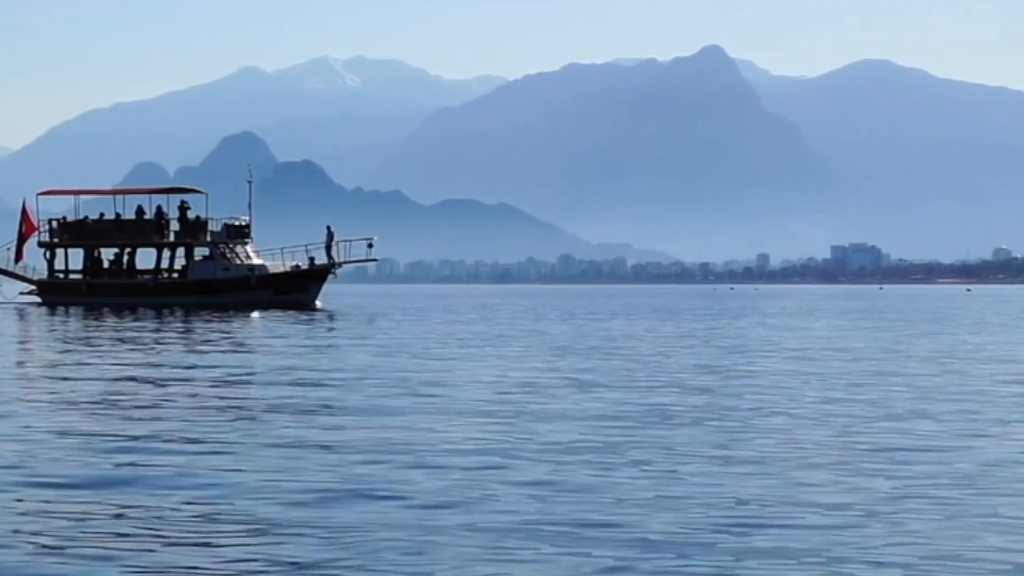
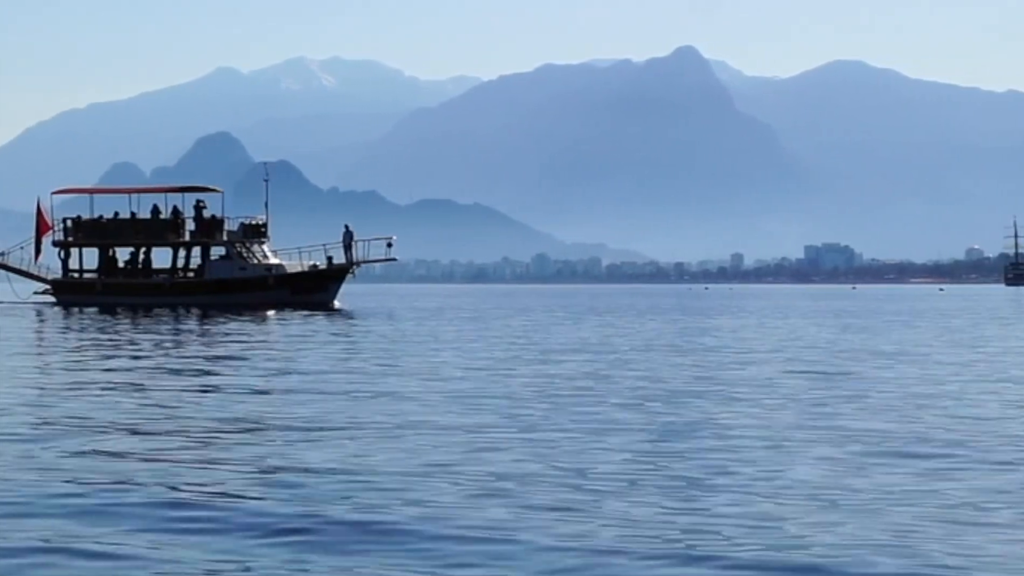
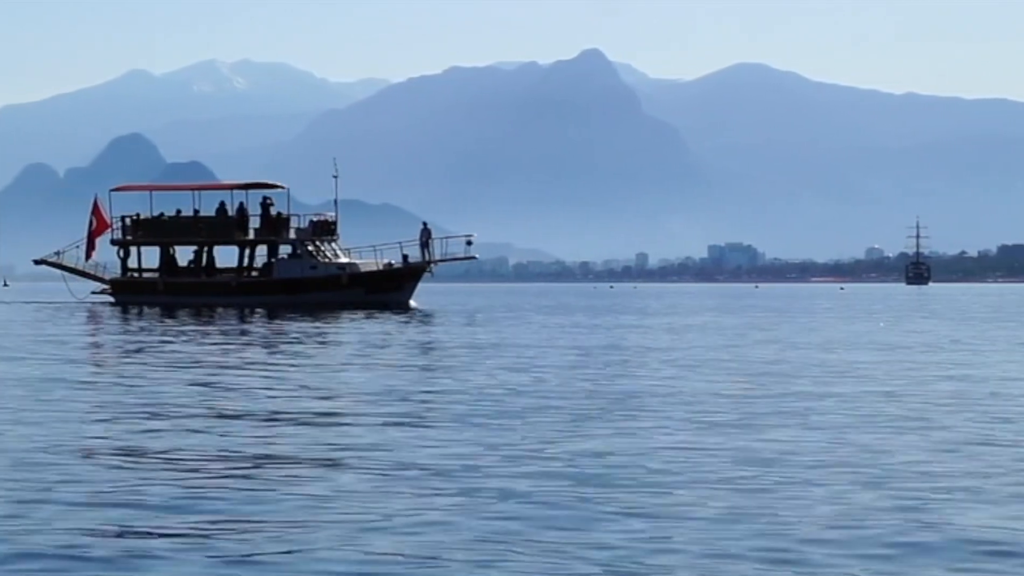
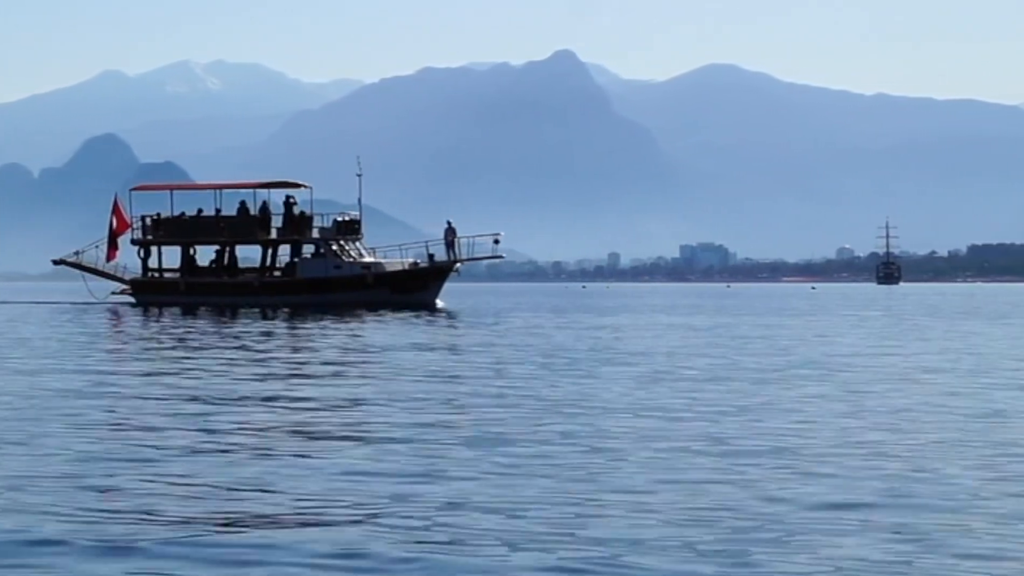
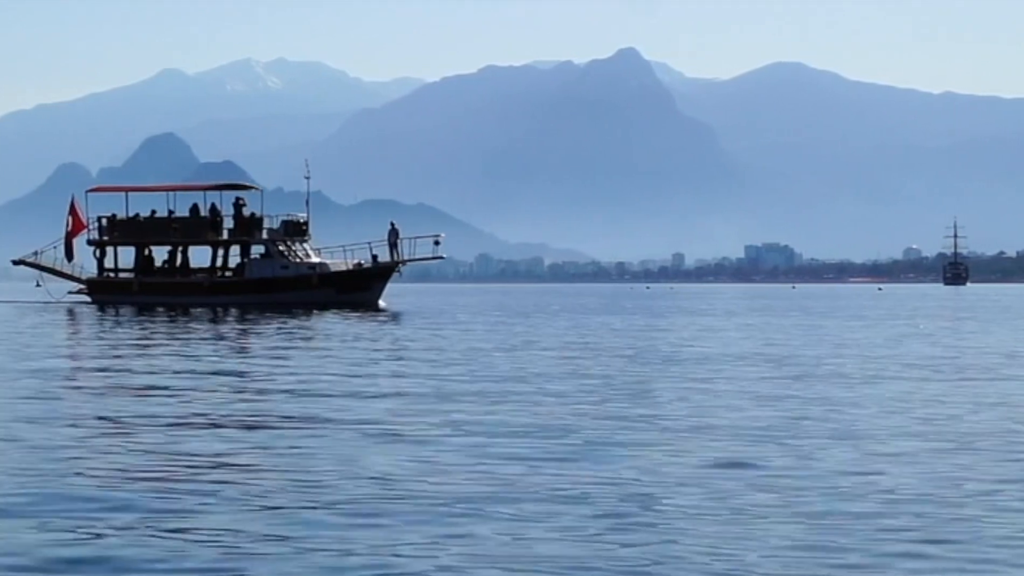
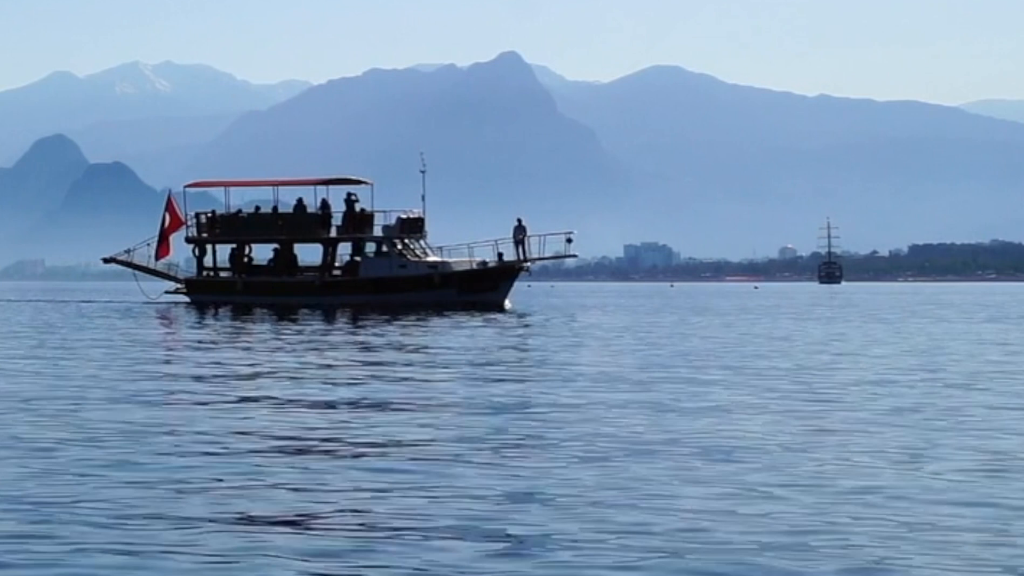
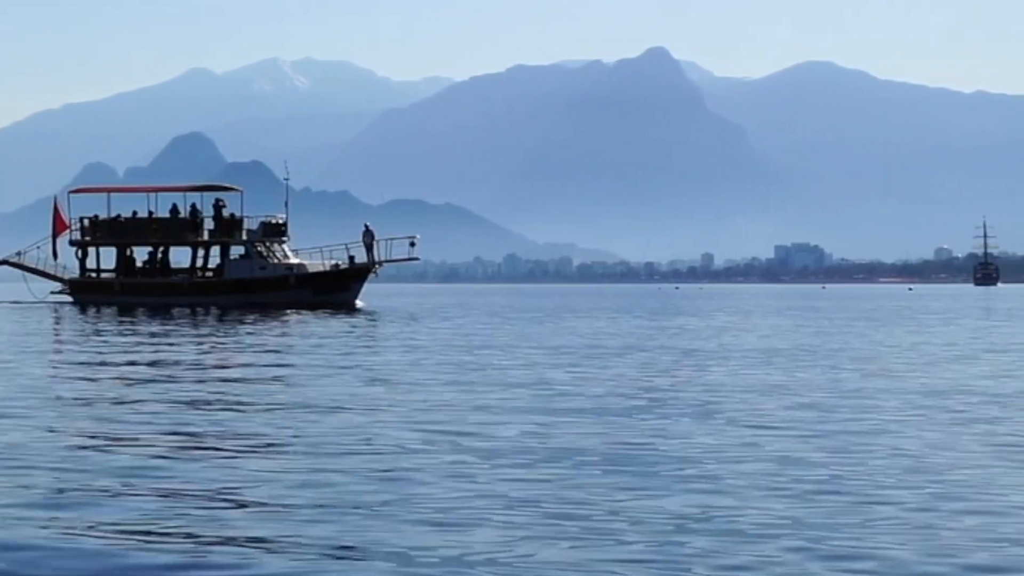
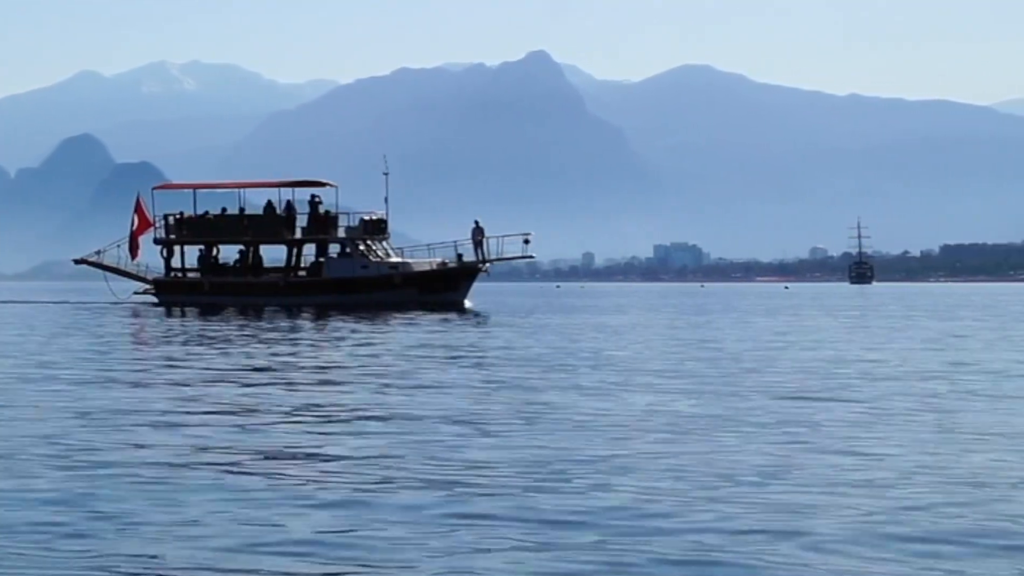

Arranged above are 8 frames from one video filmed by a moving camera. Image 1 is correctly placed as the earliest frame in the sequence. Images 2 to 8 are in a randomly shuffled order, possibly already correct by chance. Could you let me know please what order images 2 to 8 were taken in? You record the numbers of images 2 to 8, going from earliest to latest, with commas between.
2, 7, 5, 3, 4, 8, 6
